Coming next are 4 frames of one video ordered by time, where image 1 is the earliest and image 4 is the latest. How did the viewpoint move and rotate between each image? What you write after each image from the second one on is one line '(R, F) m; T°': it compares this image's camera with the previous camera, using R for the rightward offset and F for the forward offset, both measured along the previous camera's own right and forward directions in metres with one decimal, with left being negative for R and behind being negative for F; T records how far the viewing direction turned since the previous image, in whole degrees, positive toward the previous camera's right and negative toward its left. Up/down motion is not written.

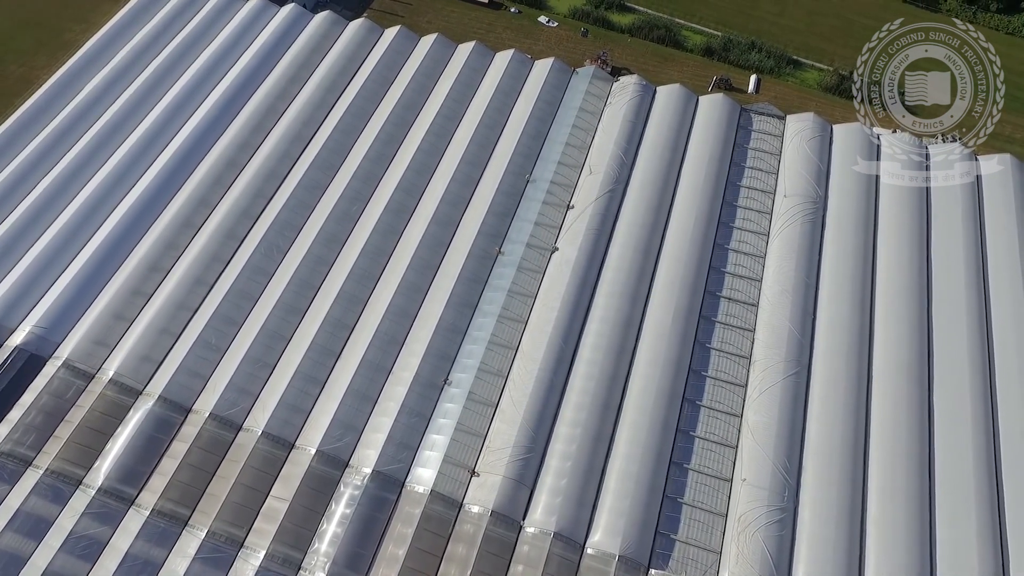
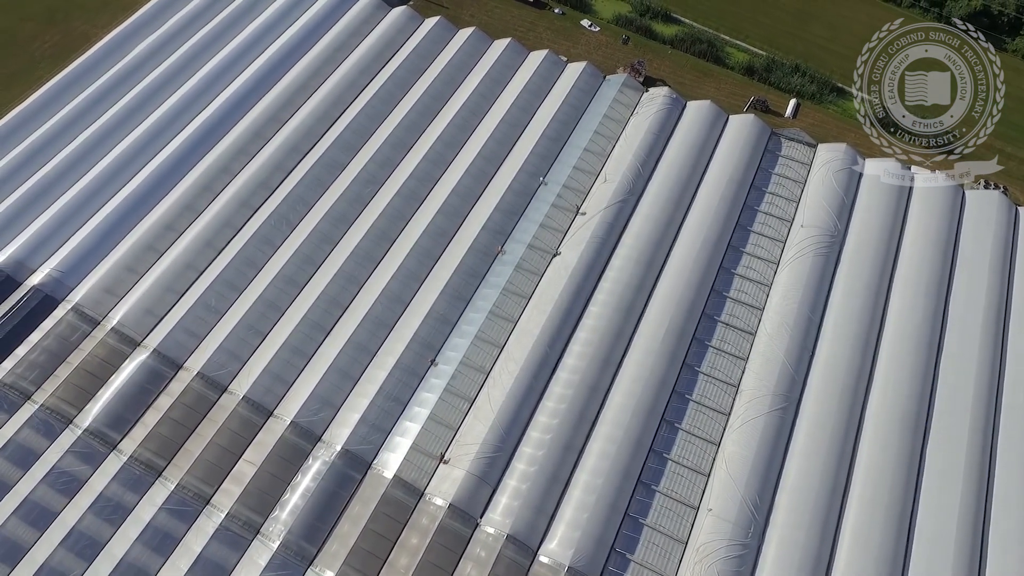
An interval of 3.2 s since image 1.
(+2.9, +0.2) m; -3°
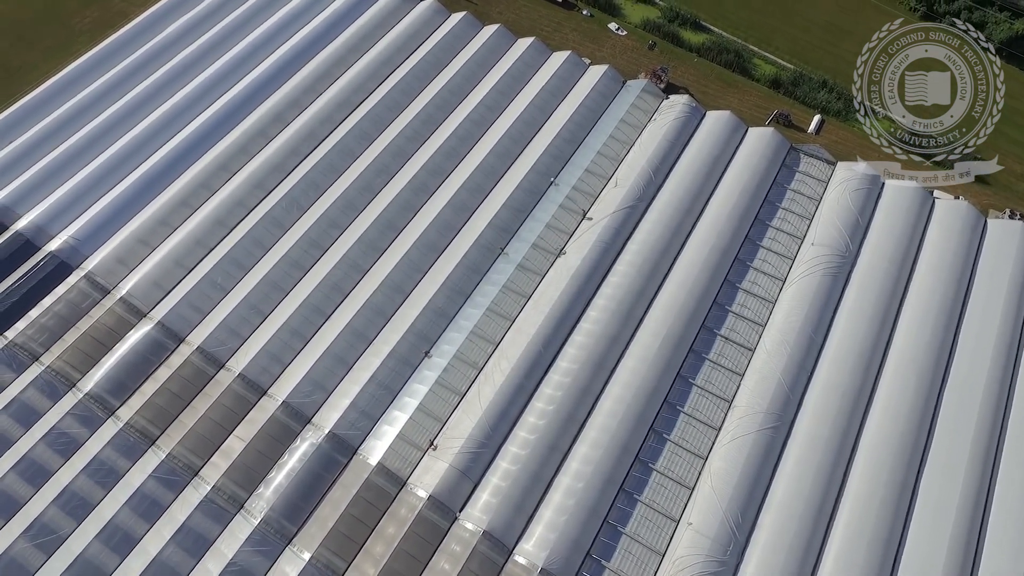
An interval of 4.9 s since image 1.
(+1.5, 0.0) m; -2°
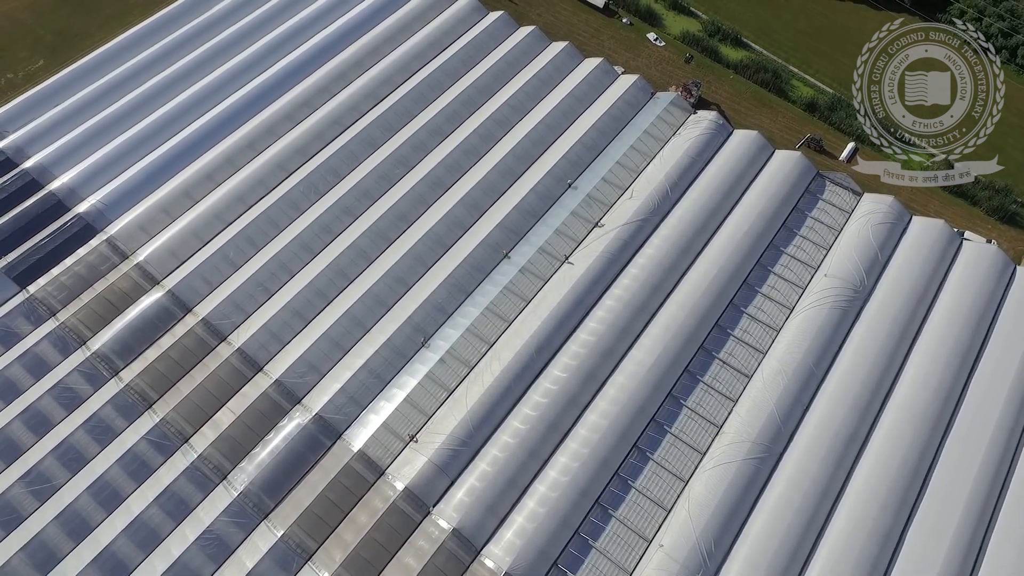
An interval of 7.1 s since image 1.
(+2.0, 0.0) m; -3°
